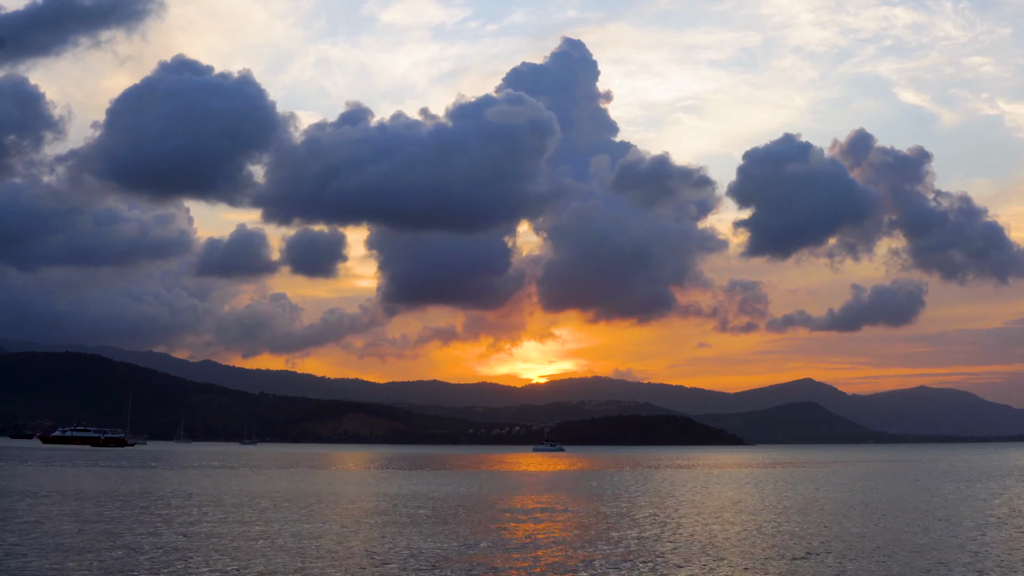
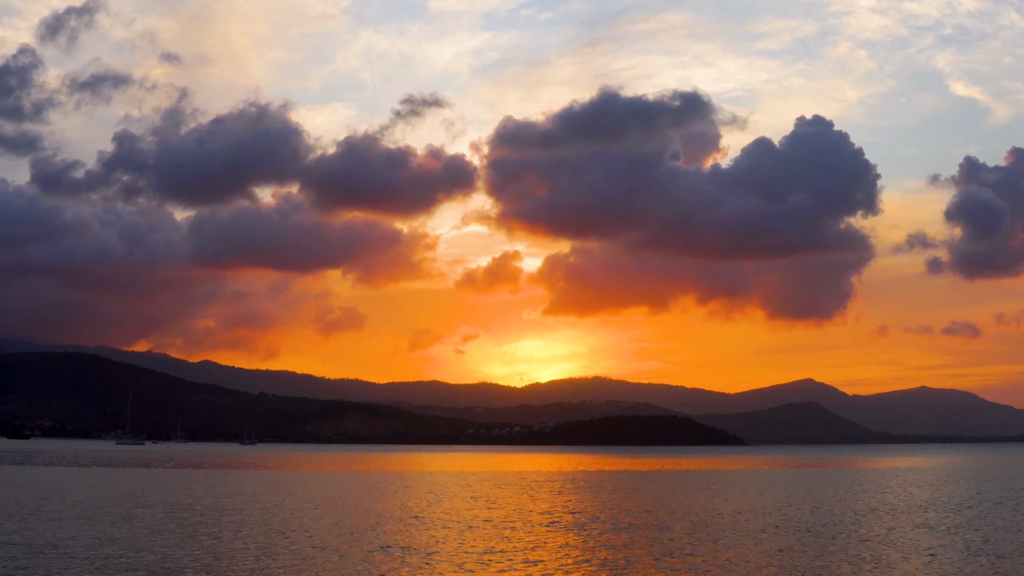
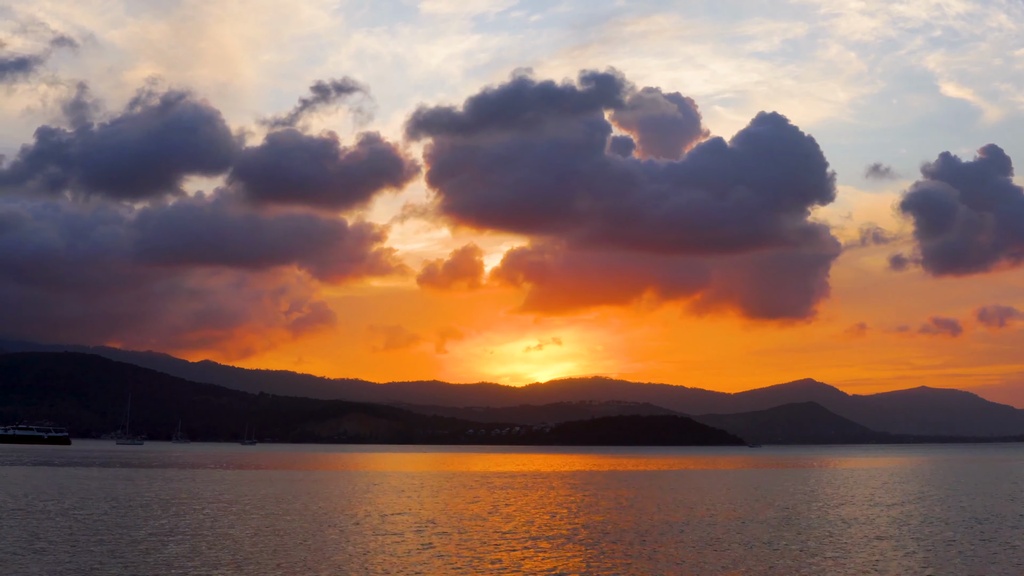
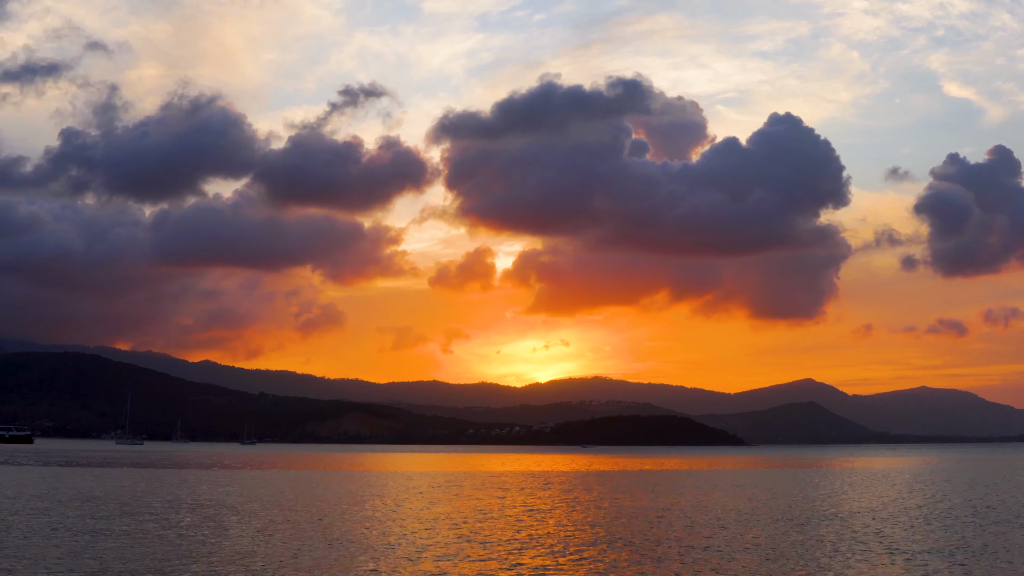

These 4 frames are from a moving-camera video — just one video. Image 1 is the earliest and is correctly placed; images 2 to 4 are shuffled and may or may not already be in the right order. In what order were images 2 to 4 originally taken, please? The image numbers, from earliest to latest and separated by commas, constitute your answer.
3, 4, 2
